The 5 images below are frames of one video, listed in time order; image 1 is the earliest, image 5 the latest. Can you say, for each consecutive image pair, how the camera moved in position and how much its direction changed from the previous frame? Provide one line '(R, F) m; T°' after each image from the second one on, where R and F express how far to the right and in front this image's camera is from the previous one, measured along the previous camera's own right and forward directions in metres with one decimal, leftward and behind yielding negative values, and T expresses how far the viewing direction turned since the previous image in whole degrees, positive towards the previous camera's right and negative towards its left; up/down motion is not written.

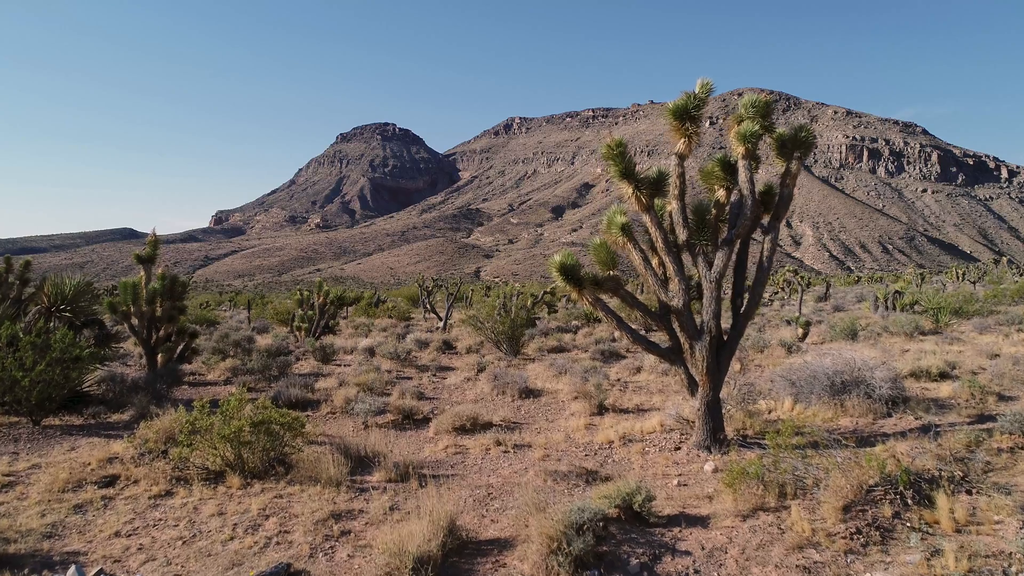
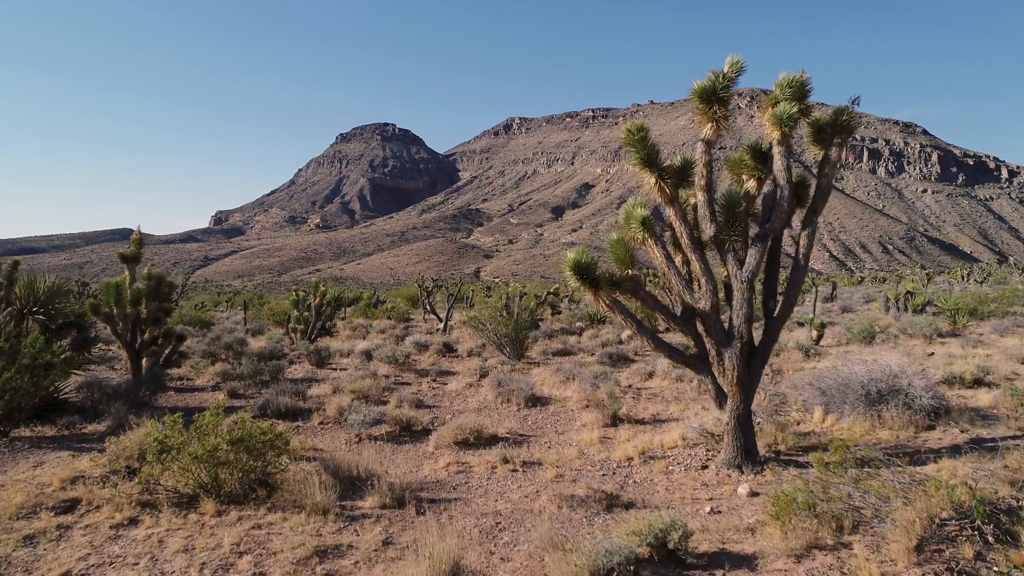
(-0.1, +0.6) m; 0°
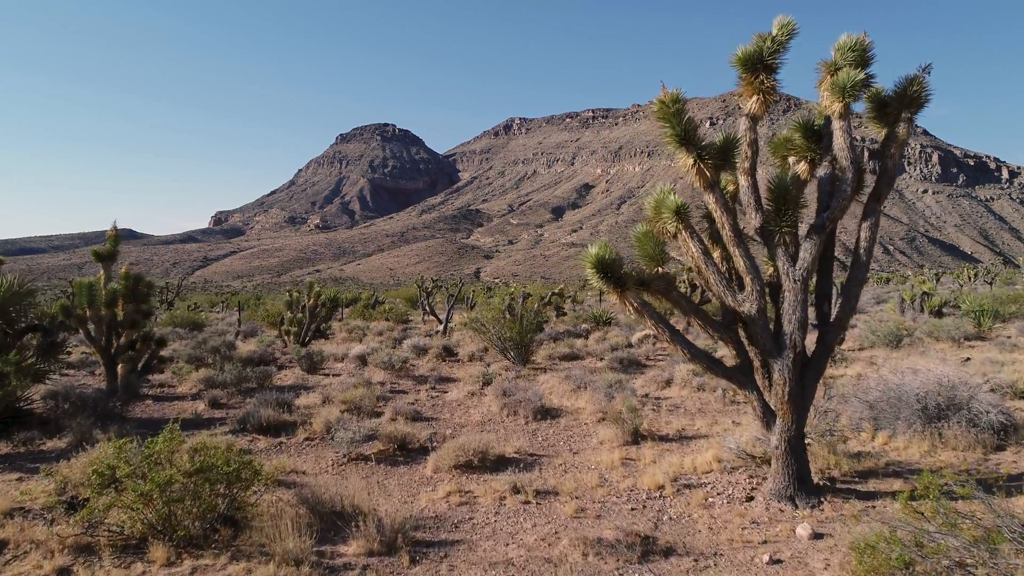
(-0.1, +0.9) m; 0°
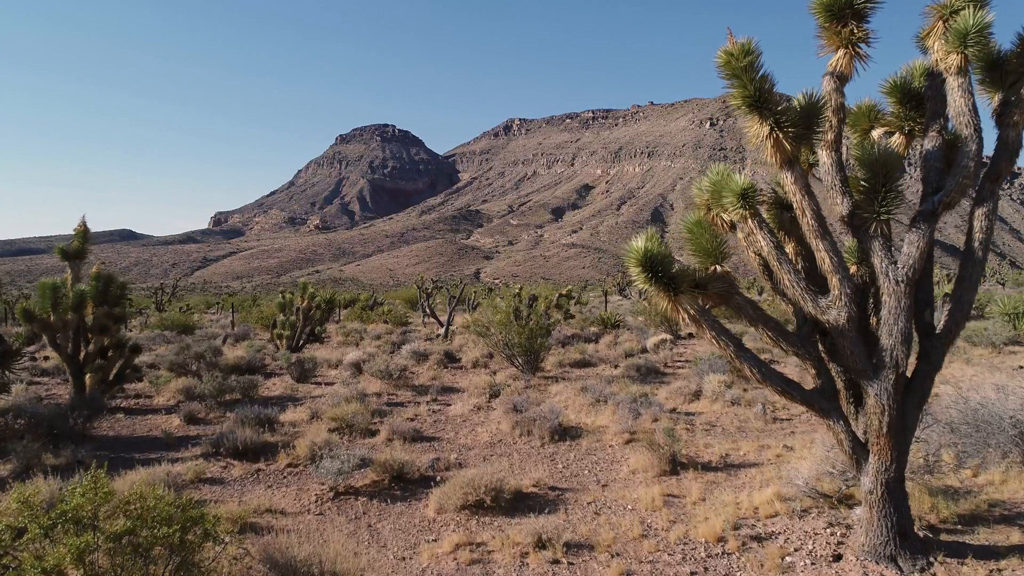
(-0.2, +1.0) m; 0°
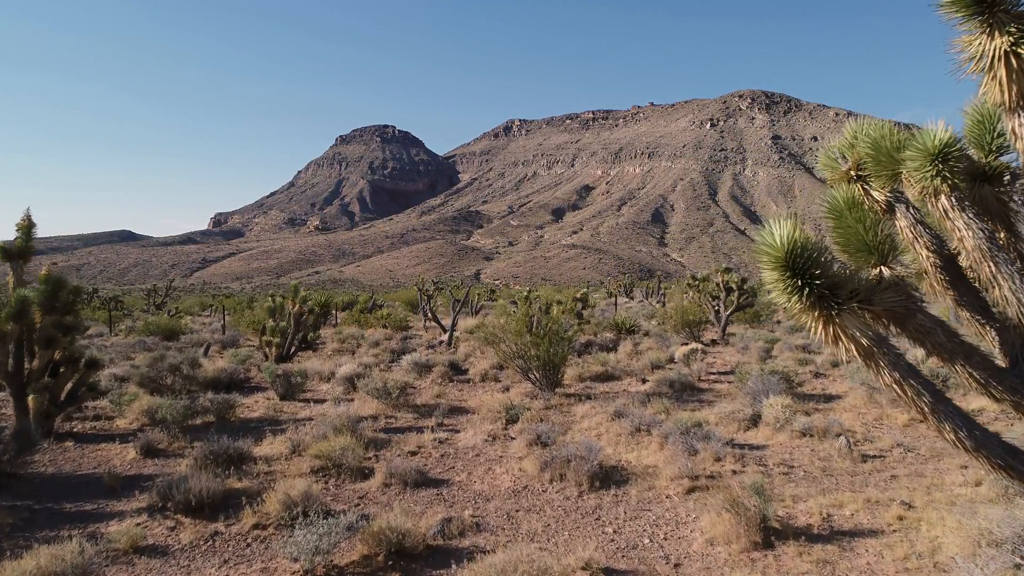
(-0.3, +1.5) m; 0°
